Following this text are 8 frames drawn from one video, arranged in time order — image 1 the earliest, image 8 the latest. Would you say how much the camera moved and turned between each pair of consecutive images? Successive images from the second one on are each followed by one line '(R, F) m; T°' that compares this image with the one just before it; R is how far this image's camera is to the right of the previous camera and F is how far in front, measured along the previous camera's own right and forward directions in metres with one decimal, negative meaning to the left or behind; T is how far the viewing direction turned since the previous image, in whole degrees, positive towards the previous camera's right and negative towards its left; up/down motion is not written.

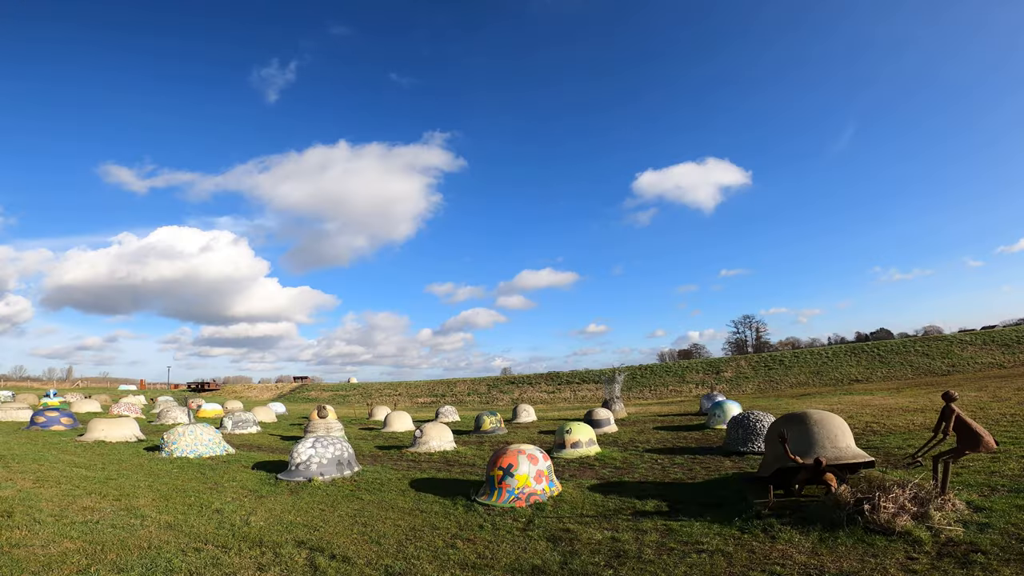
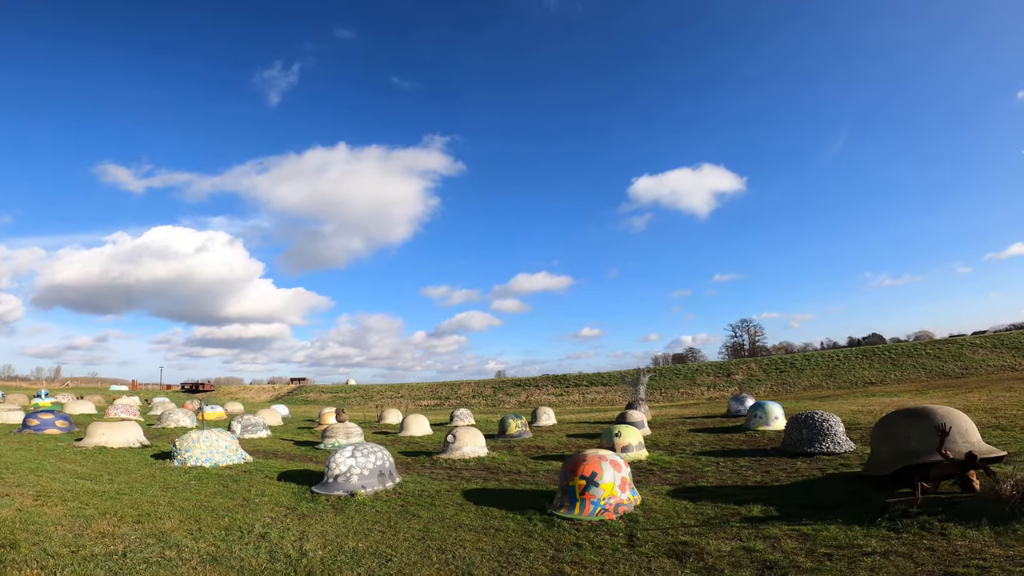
(-1.9, +1.8) m; +1°
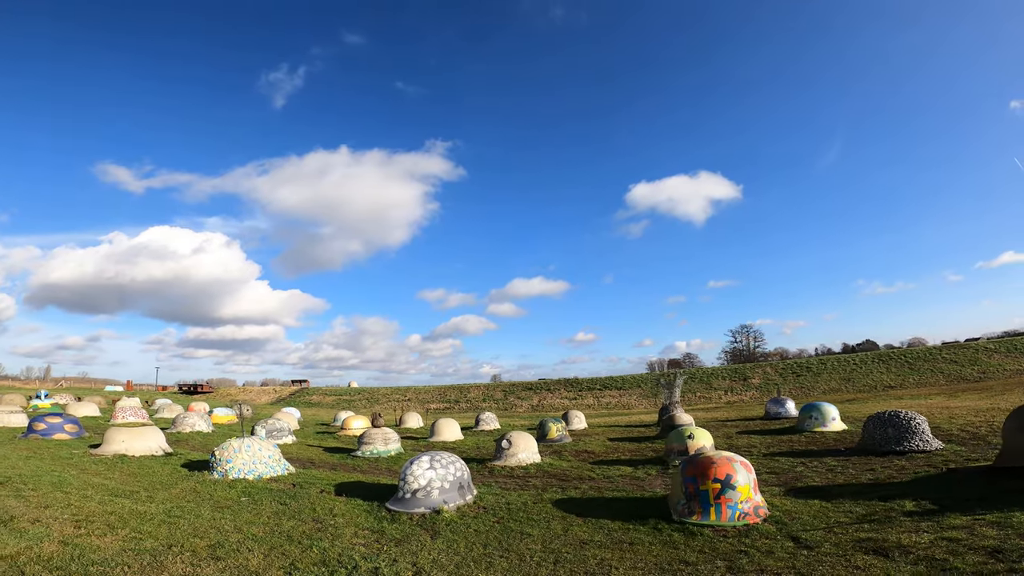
(-2.5, +1.9) m; +1°
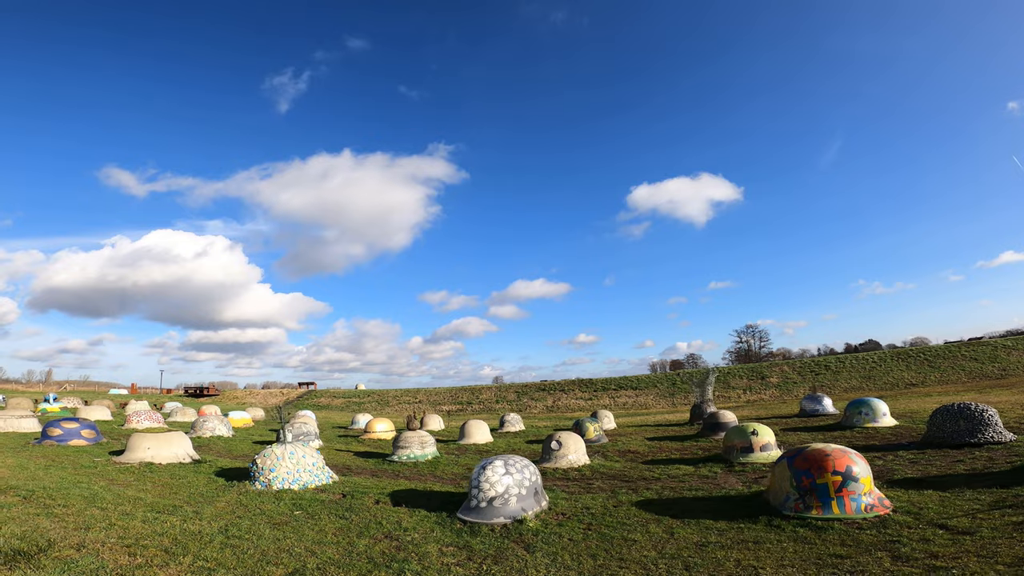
(-1.7, +1.3) m; 0°
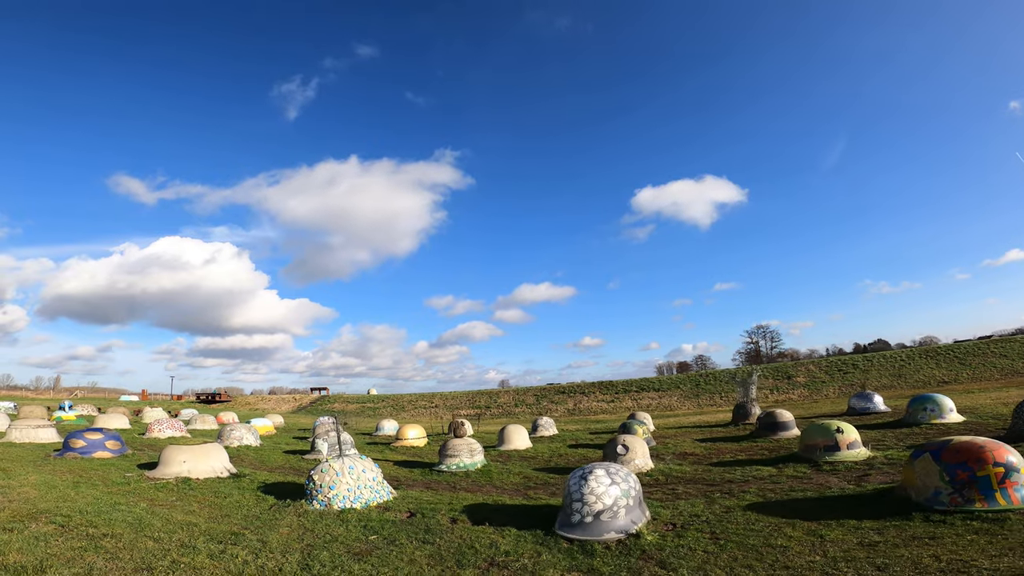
(-1.8, +1.5) m; 0°
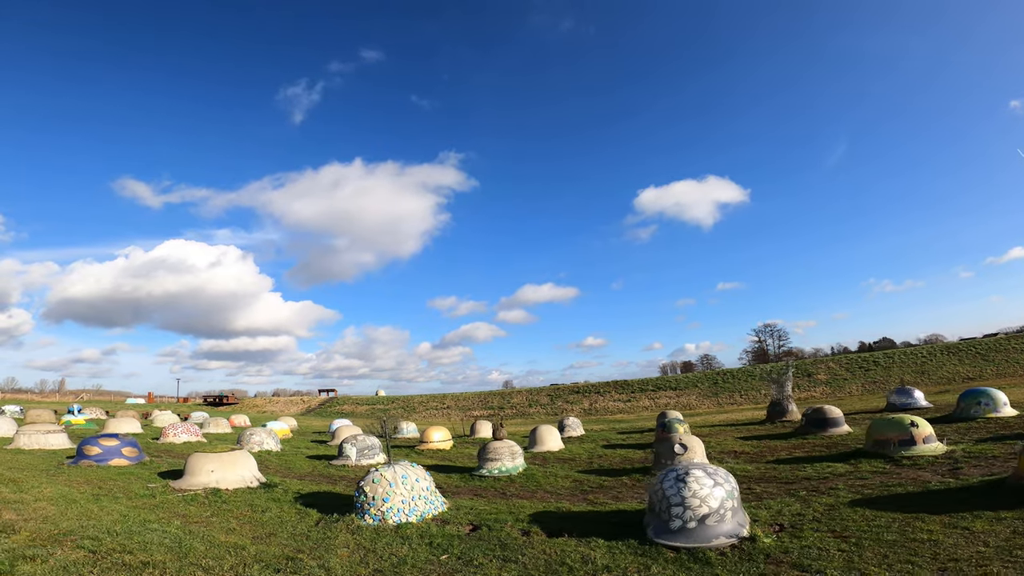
(-1.4, +1.3) m; 0°
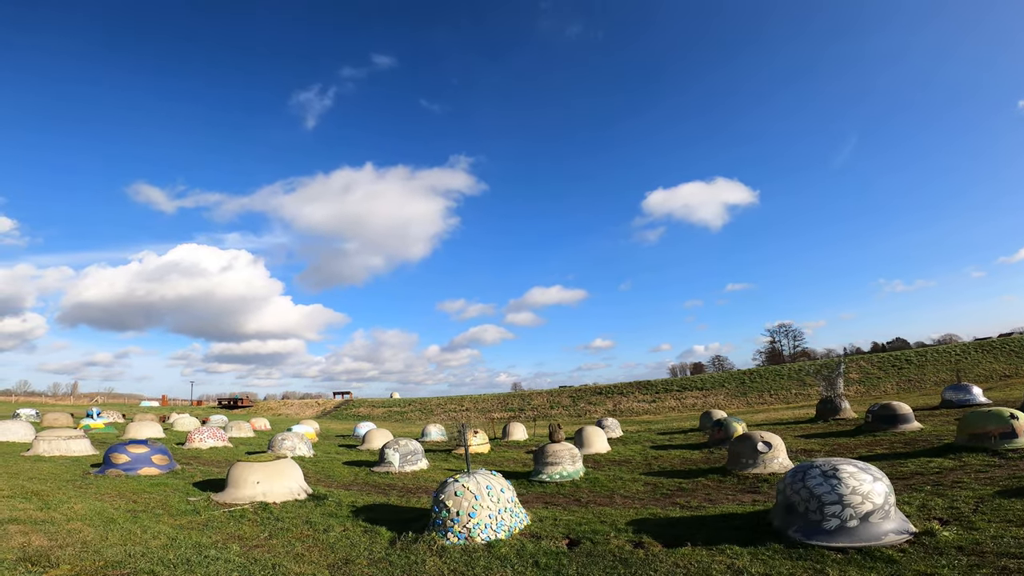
(-1.6, +1.5) m; -1°
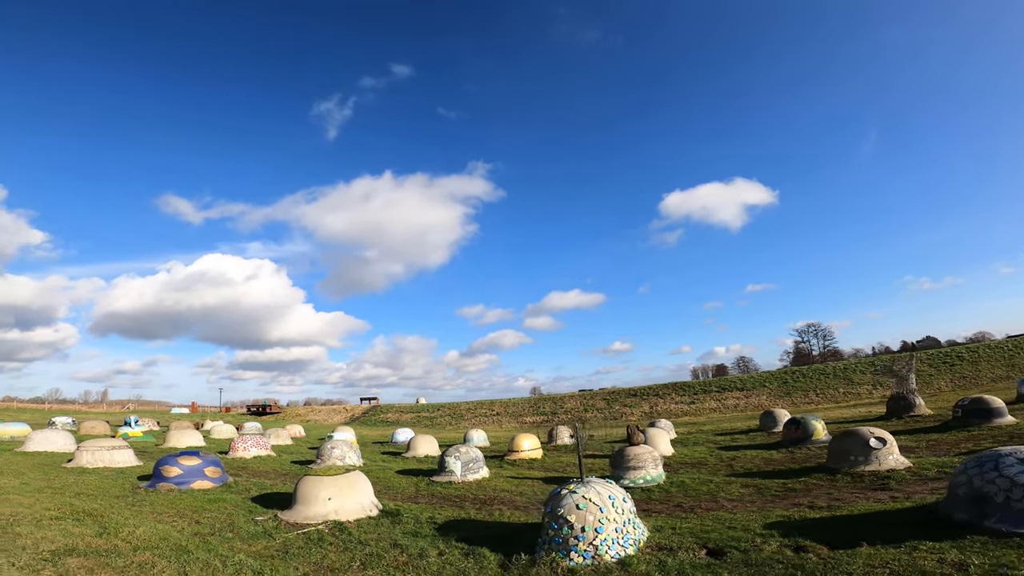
(-1.6, +1.4) m; -2°
